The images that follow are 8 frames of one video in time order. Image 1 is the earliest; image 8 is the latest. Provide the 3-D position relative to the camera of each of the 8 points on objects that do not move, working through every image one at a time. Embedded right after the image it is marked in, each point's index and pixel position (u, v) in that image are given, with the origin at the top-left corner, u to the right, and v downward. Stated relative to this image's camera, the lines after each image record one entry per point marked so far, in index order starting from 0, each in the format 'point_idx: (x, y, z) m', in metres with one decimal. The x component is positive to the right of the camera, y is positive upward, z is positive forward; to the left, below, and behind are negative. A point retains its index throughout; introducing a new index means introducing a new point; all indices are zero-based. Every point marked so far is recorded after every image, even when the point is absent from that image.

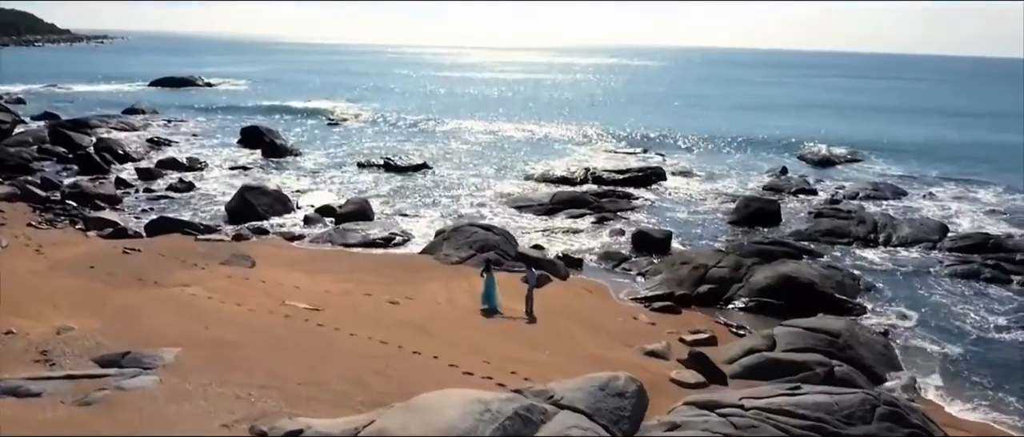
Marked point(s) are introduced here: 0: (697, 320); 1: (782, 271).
0: (+3.9, -2.2, +16.4) m
1: (+6.1, -1.2, +17.8) m
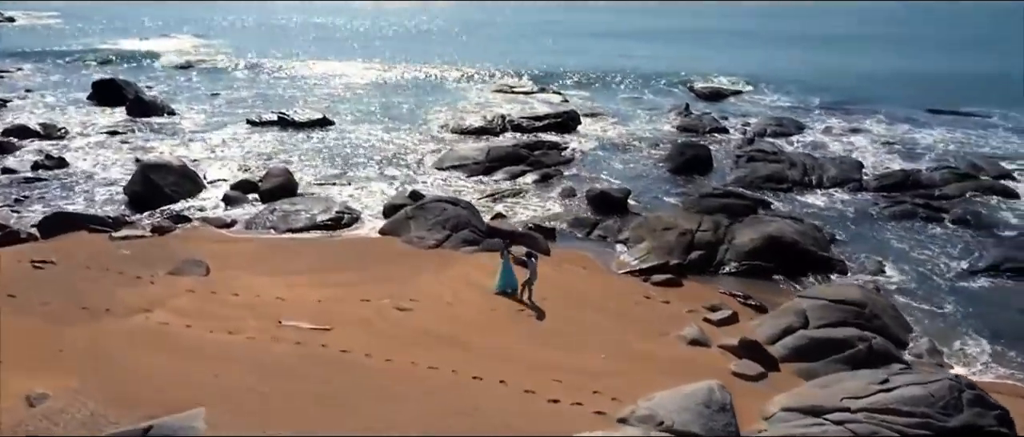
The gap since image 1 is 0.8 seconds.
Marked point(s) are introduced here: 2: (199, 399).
0: (+4.0, -1.5, +16.1) m
1: (+5.8, -0.3, +17.8) m
2: (-3.9, -2.4, +10.3) m
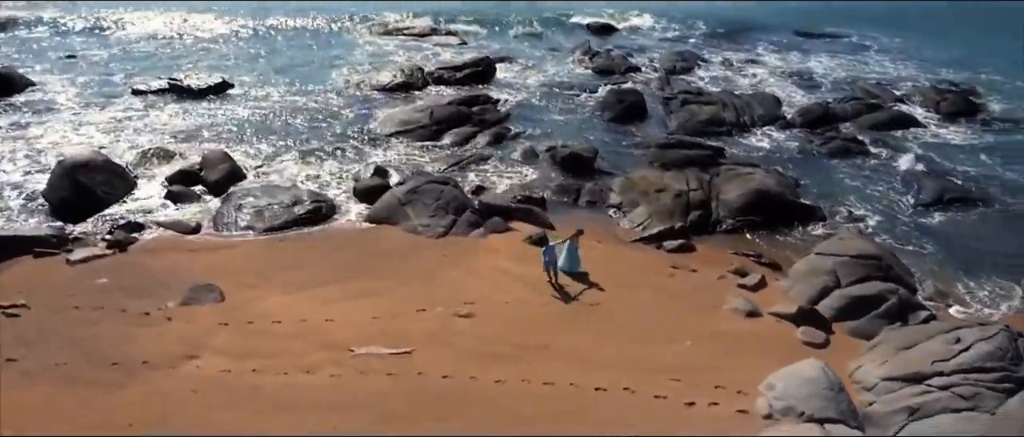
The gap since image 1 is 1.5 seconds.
0: (+4.4, -0.8, +16.7) m
1: (+5.7, +0.8, +18.6) m
2: (-1.9, -3.0, +9.5) m
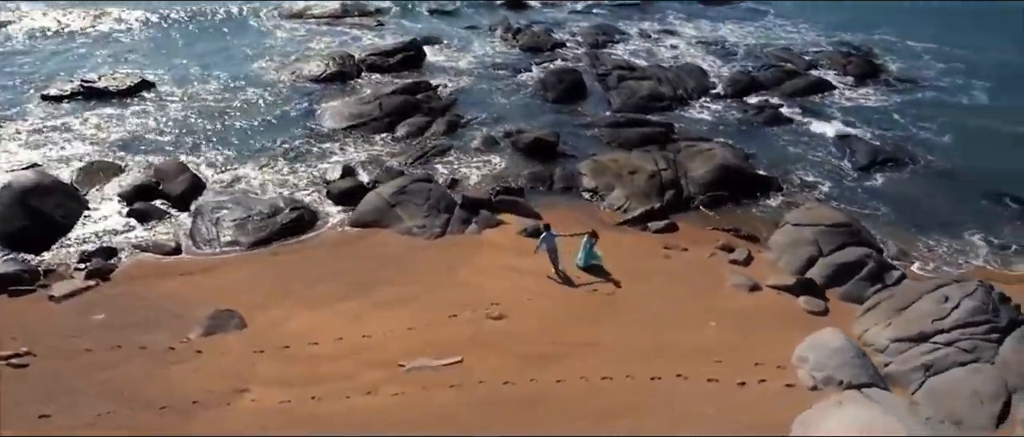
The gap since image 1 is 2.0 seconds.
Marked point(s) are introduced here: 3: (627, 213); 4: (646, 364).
0: (+4.3, -0.3, +17.7) m
1: (+5.1, +1.4, +19.7) m
2: (-0.7, -3.3, +9.7) m
3: (+2.7, +0.1, +18.3) m
4: (+2.1, -2.2, +12.3) m
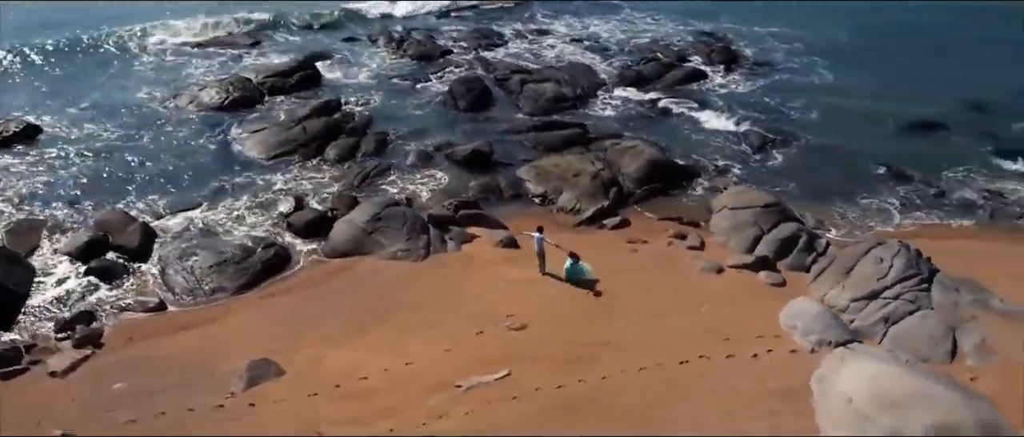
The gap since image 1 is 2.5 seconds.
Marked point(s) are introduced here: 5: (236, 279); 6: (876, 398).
0: (+3.5, -0.1, +19.6) m
1: (+3.7, +1.7, +21.7) m
2: (+0.7, -3.6, +10.8) m
3: (+1.7, +0.1, +19.8) m
4: (+2.7, -2.3, +13.9) m
5: (-5.8, -1.3, +16.5) m
6: (+5.4, -2.7, +11.7) m
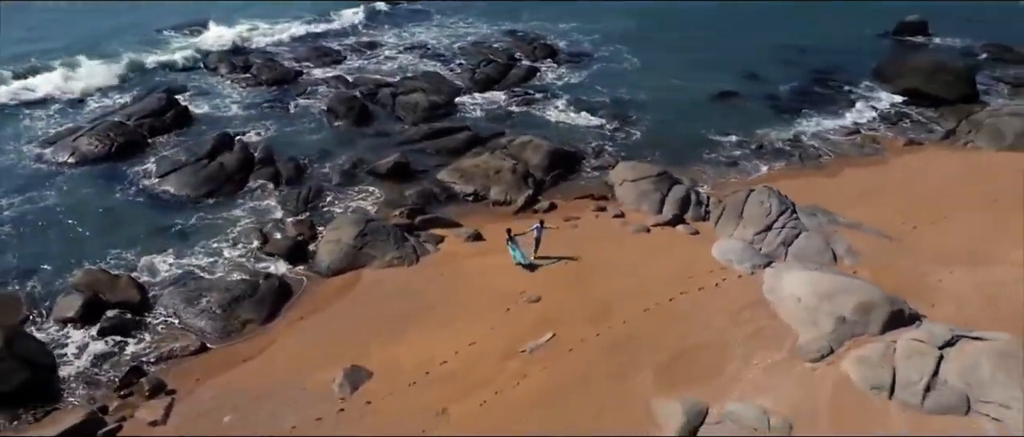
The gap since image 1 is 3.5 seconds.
0: (+1.8, +0.5, +23.6) m
1: (+1.1, +2.3, +25.6) m
2: (+2.5, -3.3, +14.5) m
3: (+0.1, +0.4, +23.3) m
4: (+3.2, -1.7, +18.1) m
5: (-5.8, -2.1, +17.8) m
6: (+6.5, -1.6, +16.8) m
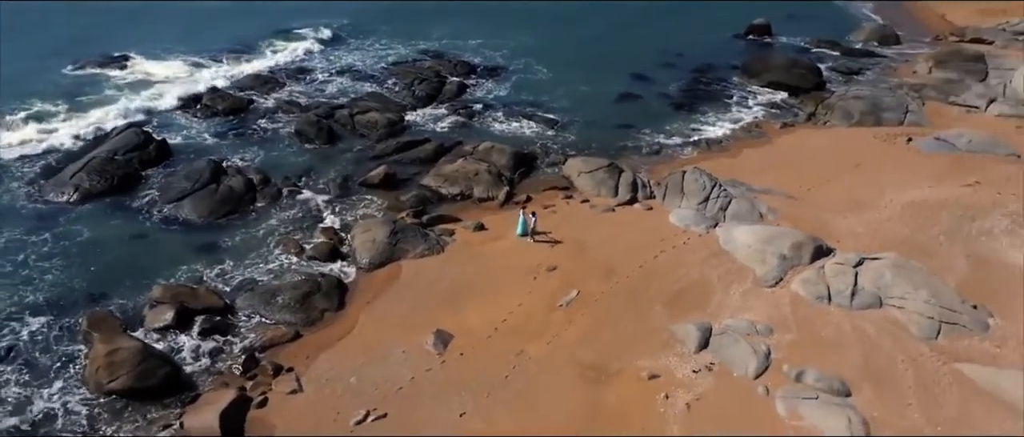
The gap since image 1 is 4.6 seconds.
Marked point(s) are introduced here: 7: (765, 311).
0: (+1.1, +0.9, +28.4) m
1: (-0.1, +2.6, +30.2) m
2: (+3.9, -2.7, +19.6) m
3: (-0.5, +0.7, +27.7) m
4: (+3.7, -1.1, +23.2) m
5: (-5.0, -2.3, +21.3) m
6: (+7.1, -0.6, +22.6) m
7: (+6.4, -2.4, +20.0) m
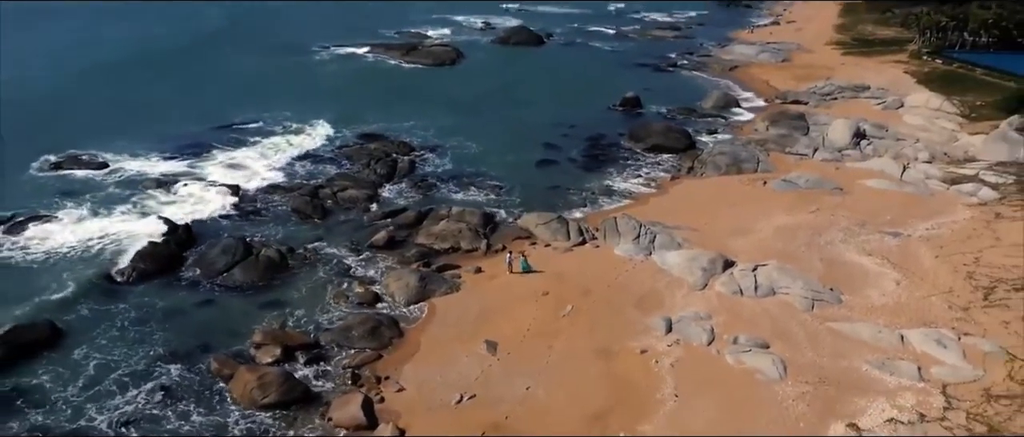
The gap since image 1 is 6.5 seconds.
0: (+0.1, -1.1, +36.7) m
1: (-1.6, +0.3, +38.4) m
2: (+4.6, -3.7, +28.3) m
3: (-1.4, -1.4, +35.7) m
4: (+3.7, -2.4, +32.0) m
5: (-4.4, -4.1, +28.4) m
6: (+7.1, -1.7, +32.0) m
7: (+7.1, -3.2, +29.2) m
